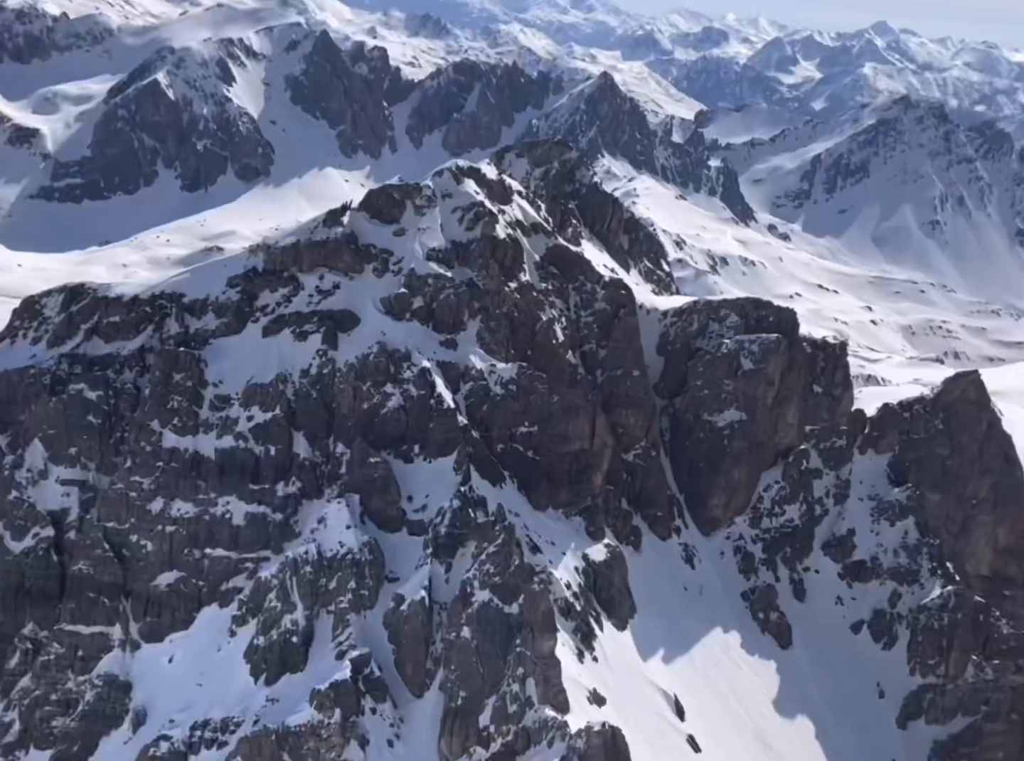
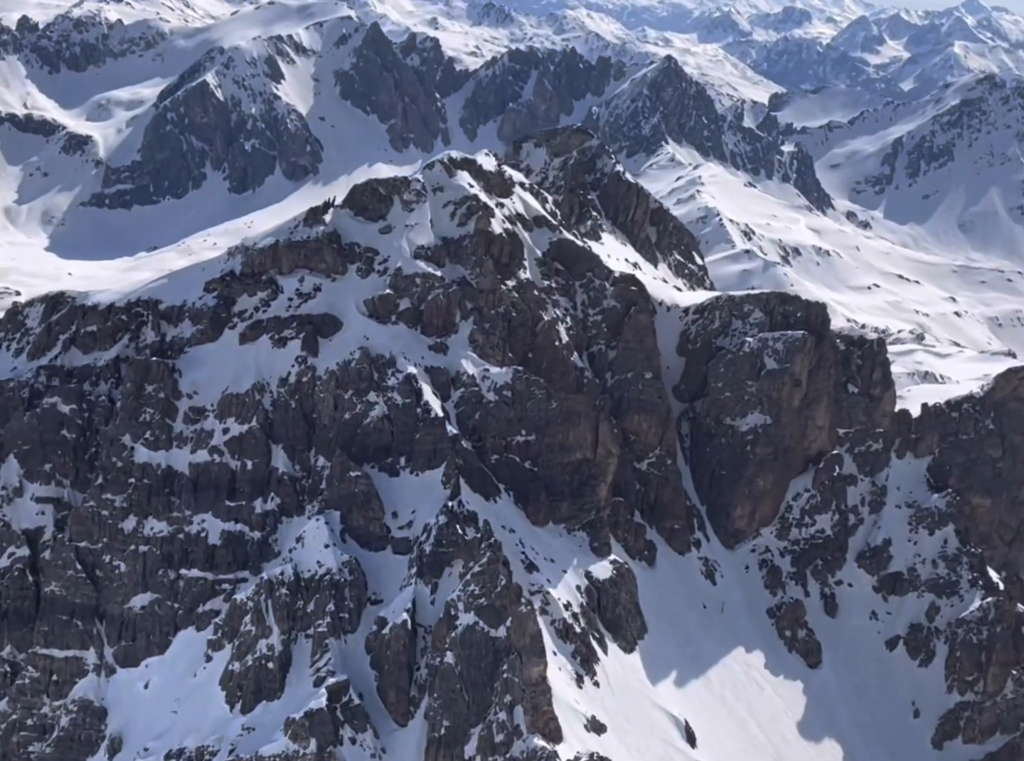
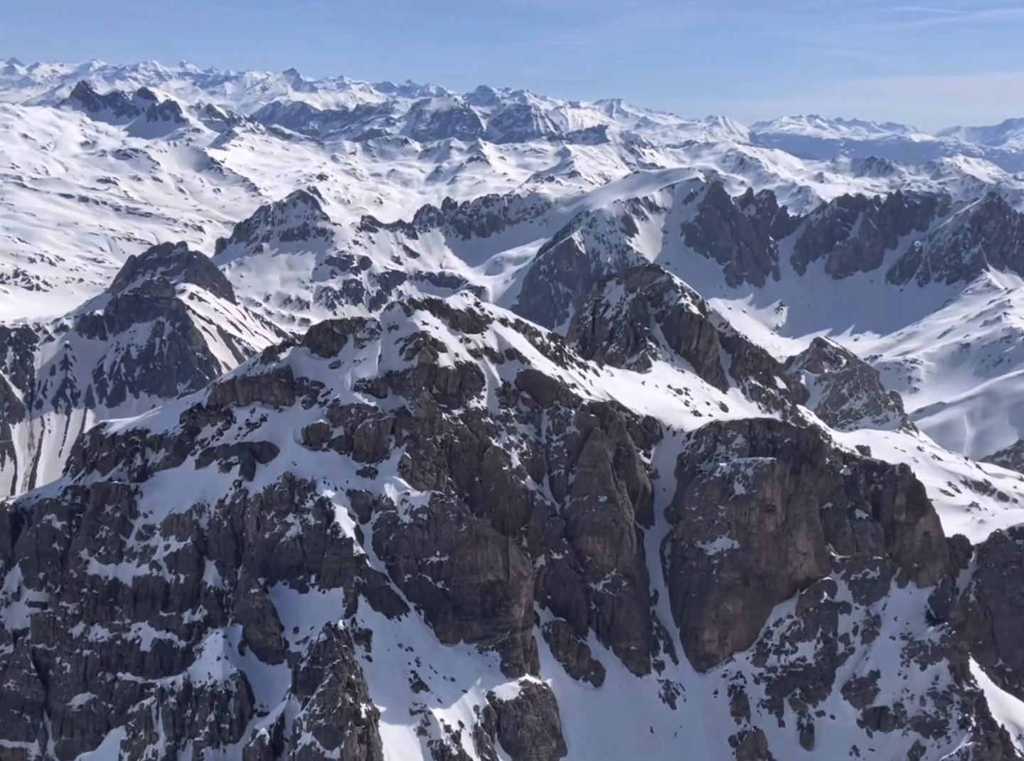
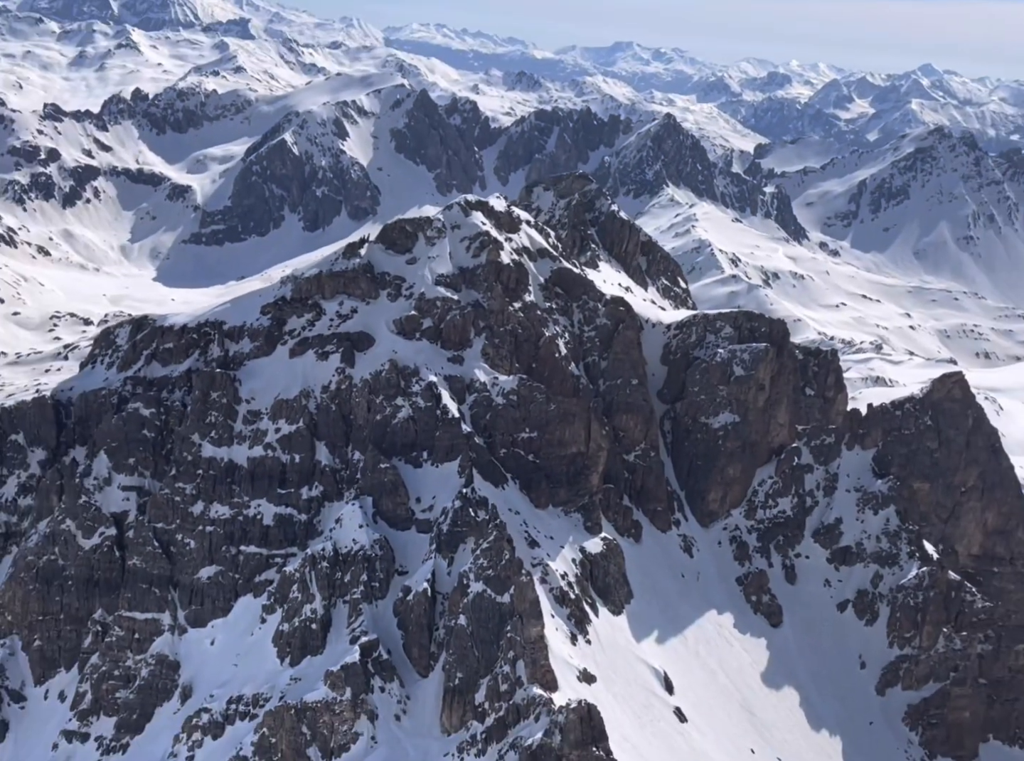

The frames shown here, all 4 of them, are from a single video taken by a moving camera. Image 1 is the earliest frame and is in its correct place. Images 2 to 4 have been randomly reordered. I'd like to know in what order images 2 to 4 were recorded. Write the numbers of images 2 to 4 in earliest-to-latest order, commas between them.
2, 4, 3
